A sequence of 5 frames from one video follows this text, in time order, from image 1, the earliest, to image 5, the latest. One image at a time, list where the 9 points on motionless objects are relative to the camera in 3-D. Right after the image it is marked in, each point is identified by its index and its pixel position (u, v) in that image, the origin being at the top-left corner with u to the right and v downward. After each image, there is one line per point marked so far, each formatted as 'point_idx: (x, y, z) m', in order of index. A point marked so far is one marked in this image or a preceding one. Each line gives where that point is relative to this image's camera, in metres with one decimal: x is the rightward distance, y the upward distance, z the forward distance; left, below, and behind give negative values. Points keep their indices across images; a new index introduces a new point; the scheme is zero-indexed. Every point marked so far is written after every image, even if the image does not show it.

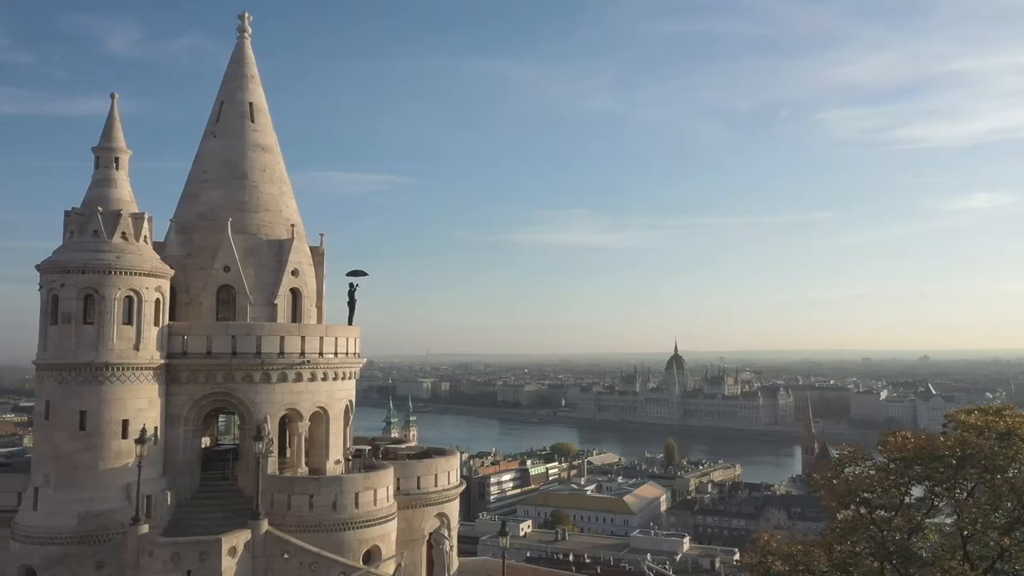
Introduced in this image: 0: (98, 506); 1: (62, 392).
0: (-9.1, -4.8, +17.7) m
1: (-10.0, -2.3, +18.0) m
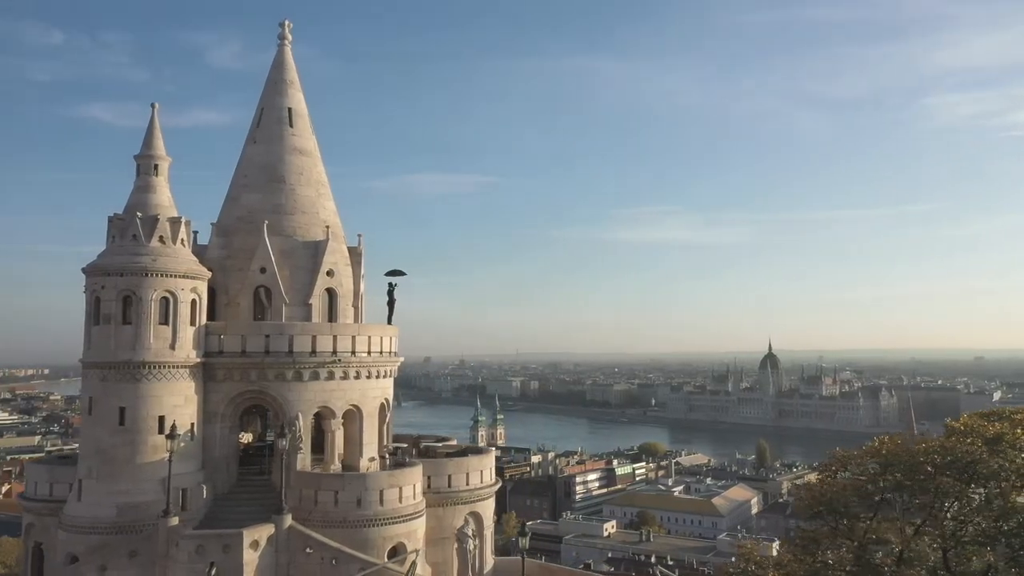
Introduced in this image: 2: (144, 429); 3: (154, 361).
0: (-8.6, -4.8, +18.5) m
1: (-9.5, -2.4, +18.9) m
2: (-8.6, -3.3, +18.8) m
3: (-8.5, -1.7, +19.1) m
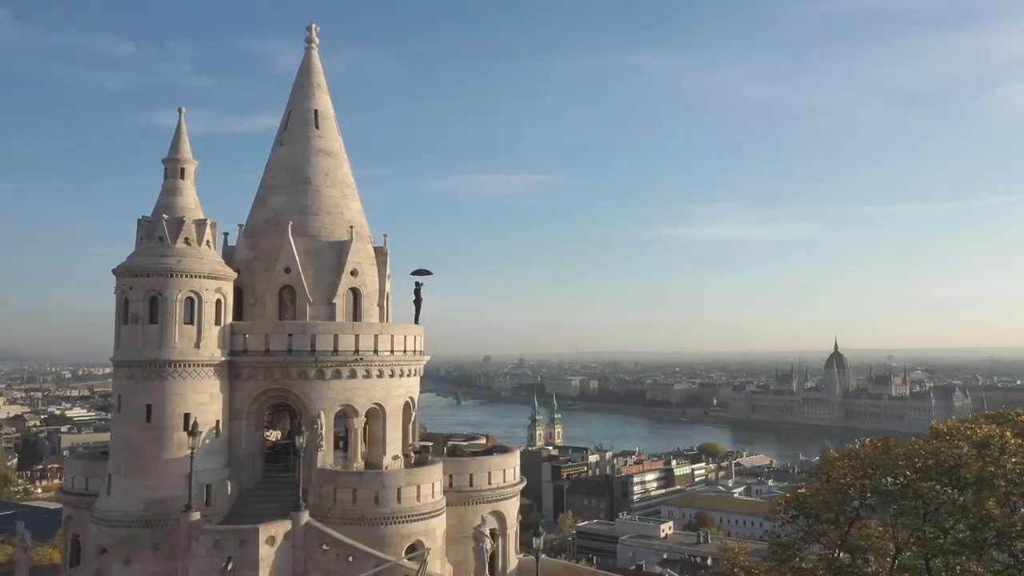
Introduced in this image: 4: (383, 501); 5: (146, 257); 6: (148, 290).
0: (-8.3, -4.8, +19.0) m
1: (-9.2, -2.4, +19.5) m
2: (-8.2, -3.3, +19.3) m
3: (-8.1, -1.7, +19.6) m
4: (-3.1, -5.0, +19.1) m
5: (-9.0, +0.8, +19.9) m
6: (-8.9, 0.0, +19.7) m
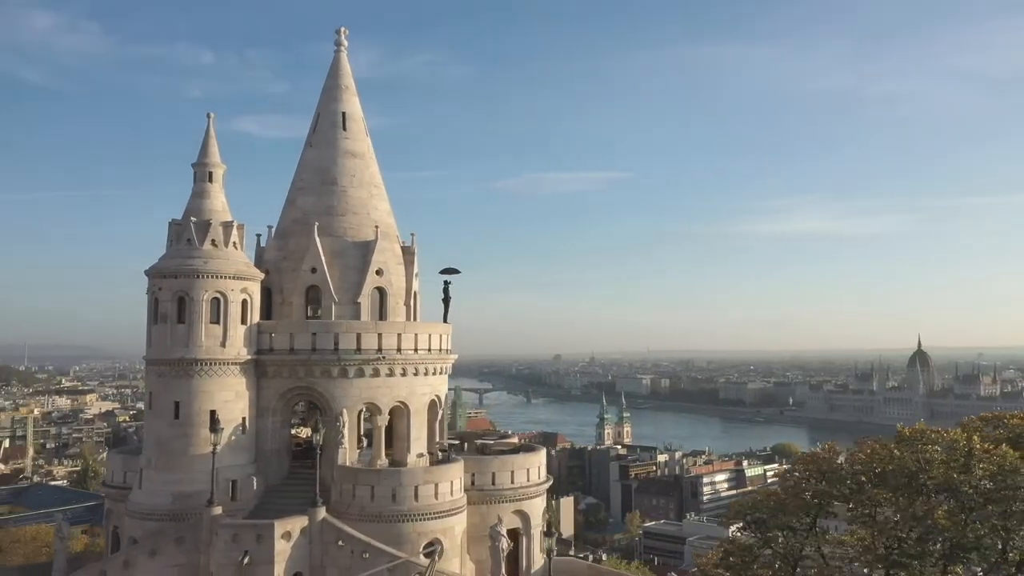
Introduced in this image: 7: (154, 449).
0: (-7.9, -4.8, +19.5) m
1: (-8.7, -2.4, +20.1) m
2: (-7.8, -3.3, +19.9) m
3: (-7.6, -1.7, +20.1) m
4: (-2.7, -5.0, +19.3) m
5: (-8.6, +0.7, +20.5) m
6: (-8.4, -0.1, +20.3) m
7: (-8.8, -4.0, +19.9) m
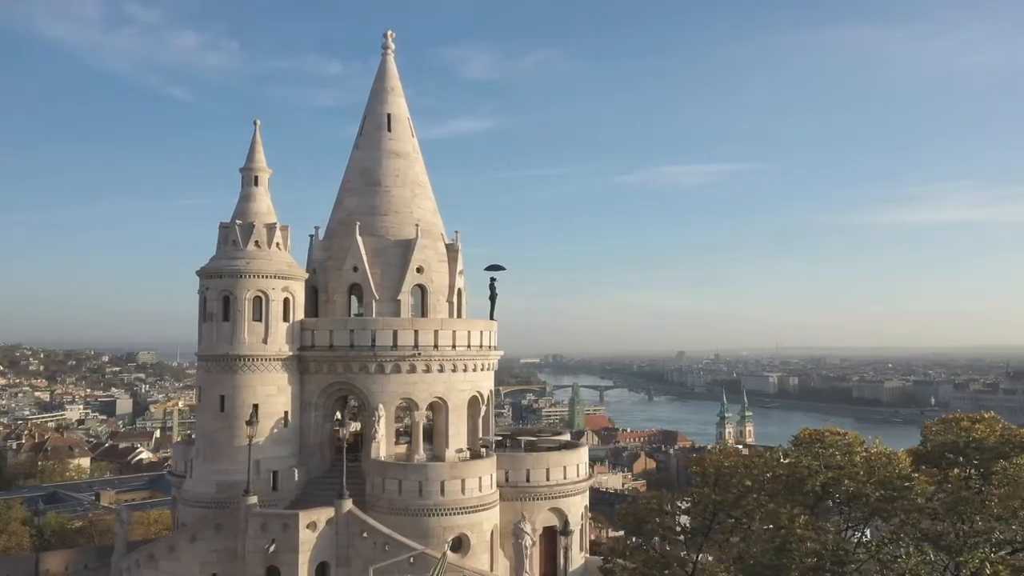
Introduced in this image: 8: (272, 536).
0: (-7.2, -4.8, +20.5) m
1: (-8.0, -2.4, +21.2) m
2: (-7.0, -3.3, +20.8) m
3: (-6.9, -1.7, +21.1) m
4: (-2.0, -4.9, +19.5) m
5: (-7.8, +0.8, +21.6) m
6: (-7.7, -0.1, +21.3) m
7: (-8.1, -4.0, +21.0) m
8: (-5.4, -5.6, +18.2) m
